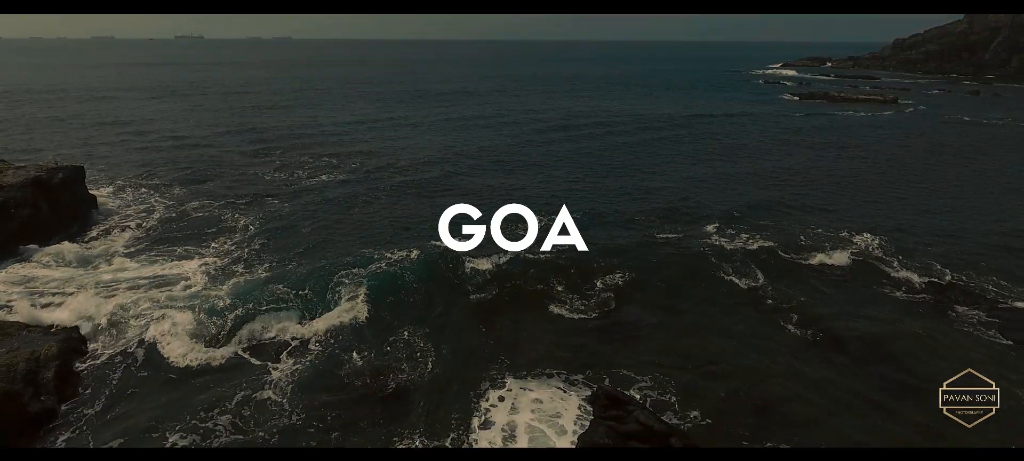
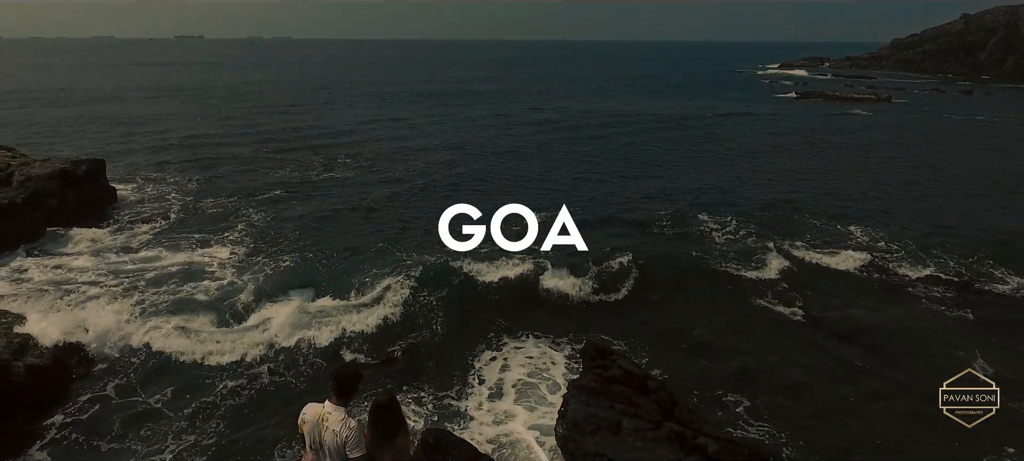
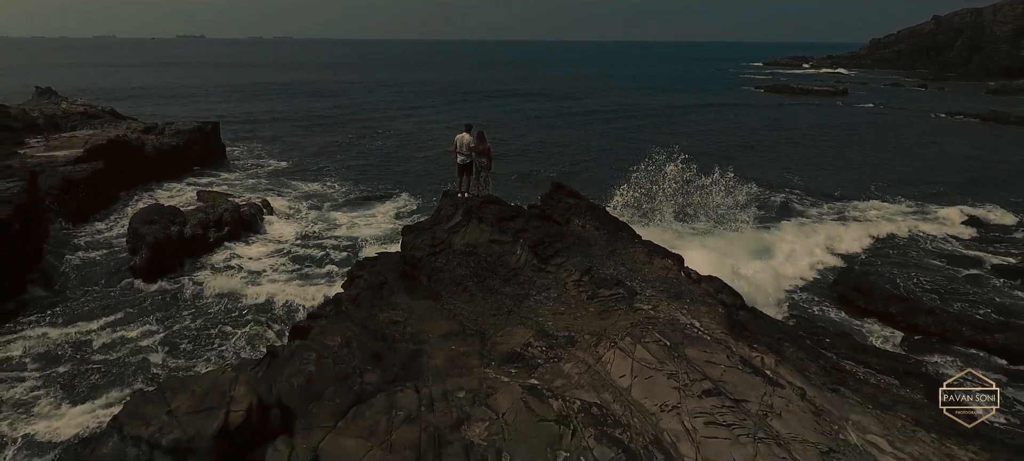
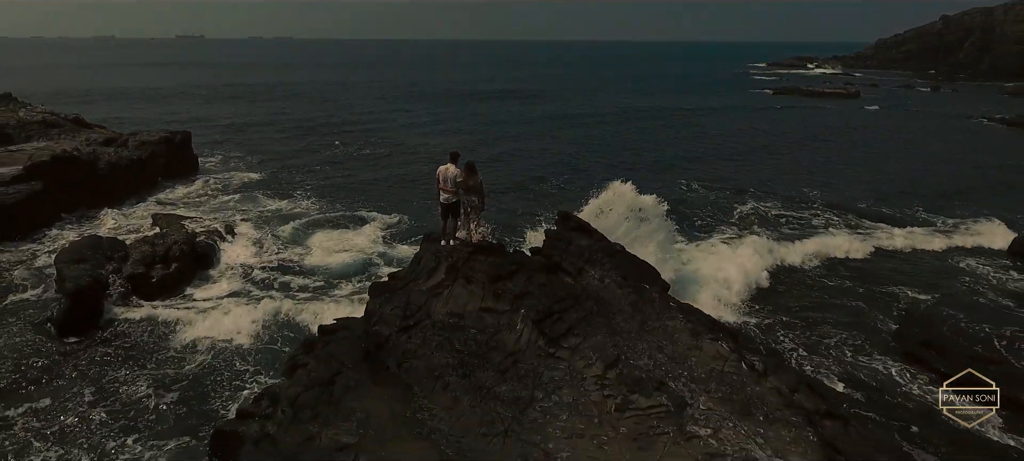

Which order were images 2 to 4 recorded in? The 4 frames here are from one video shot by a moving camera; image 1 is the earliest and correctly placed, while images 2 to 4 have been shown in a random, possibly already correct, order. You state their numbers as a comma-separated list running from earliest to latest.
2, 4, 3
